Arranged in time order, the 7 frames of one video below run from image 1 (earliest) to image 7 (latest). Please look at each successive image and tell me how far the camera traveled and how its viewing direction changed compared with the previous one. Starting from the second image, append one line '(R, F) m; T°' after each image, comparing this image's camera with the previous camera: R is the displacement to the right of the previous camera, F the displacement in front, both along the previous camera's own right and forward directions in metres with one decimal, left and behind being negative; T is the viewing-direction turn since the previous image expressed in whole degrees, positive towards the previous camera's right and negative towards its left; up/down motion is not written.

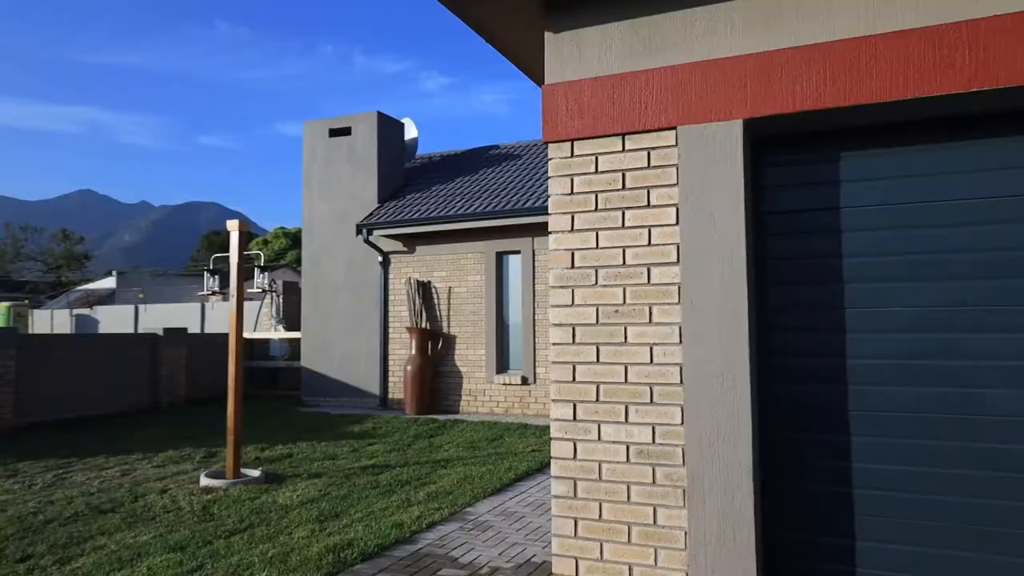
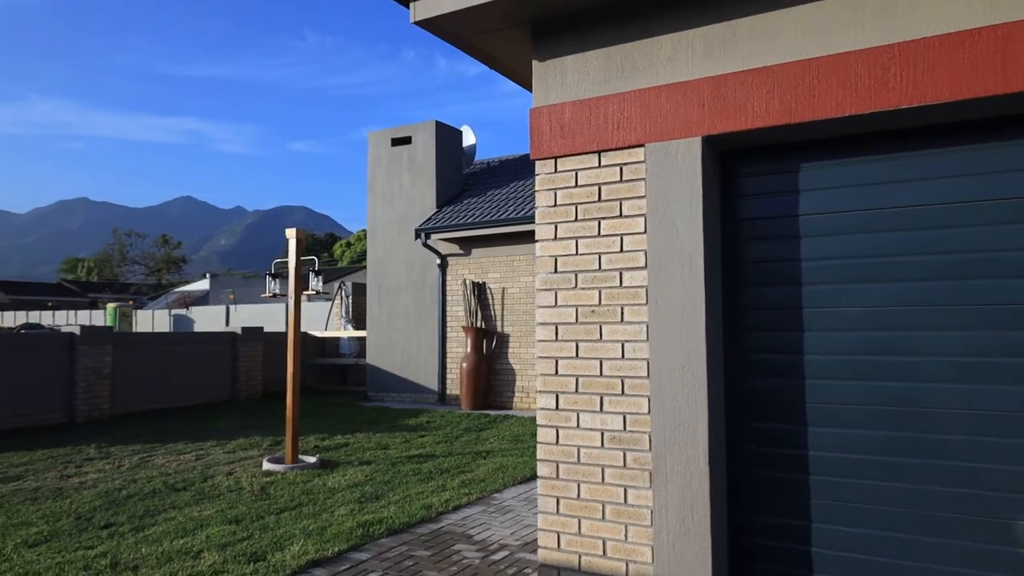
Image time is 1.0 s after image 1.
(+0.6, -0.5) m; -6°
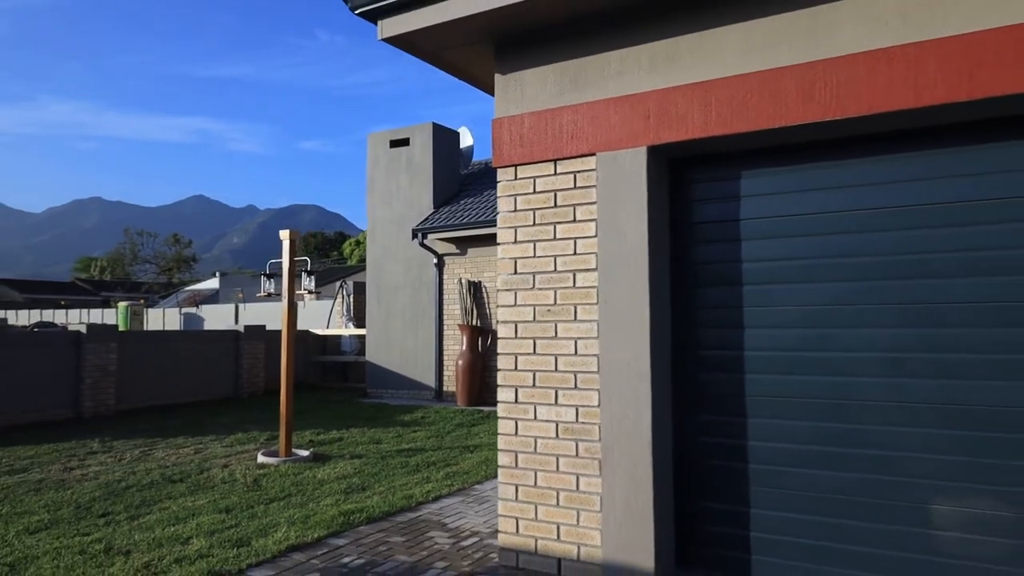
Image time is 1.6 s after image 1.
(+0.3, -0.3) m; -1°
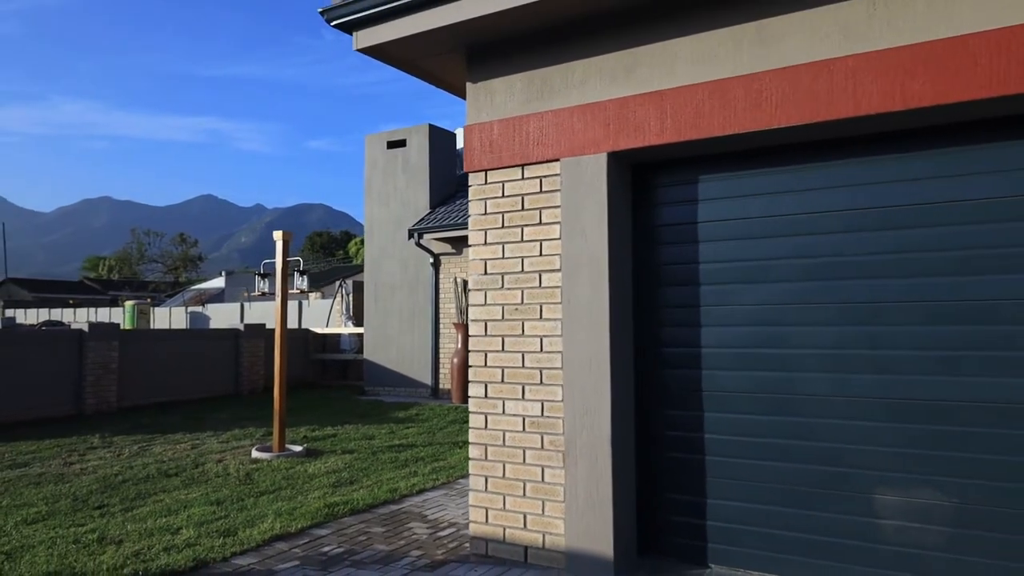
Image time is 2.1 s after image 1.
(+0.3, -0.2) m; -1°
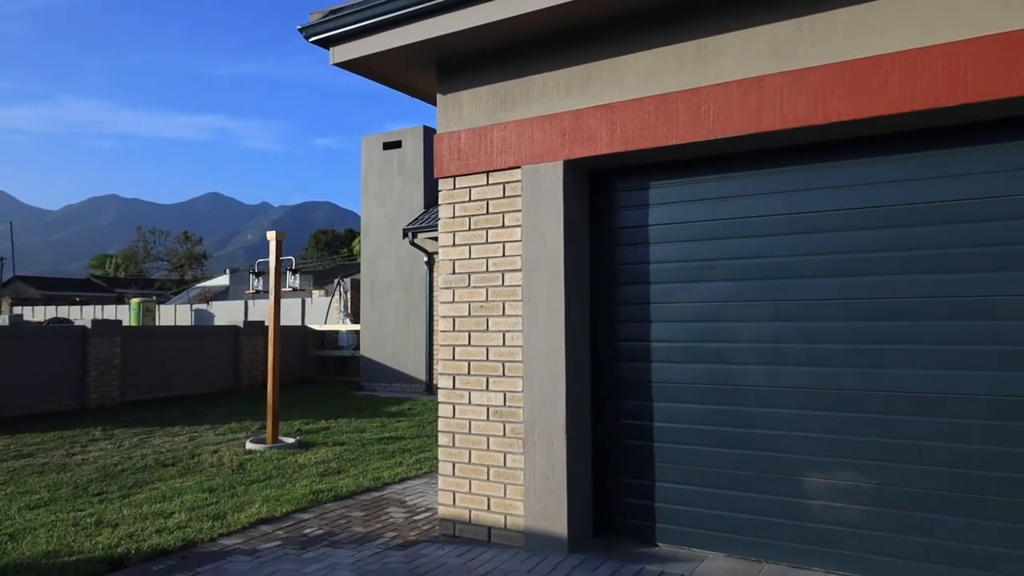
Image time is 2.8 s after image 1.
(+0.3, -0.4) m; 0°
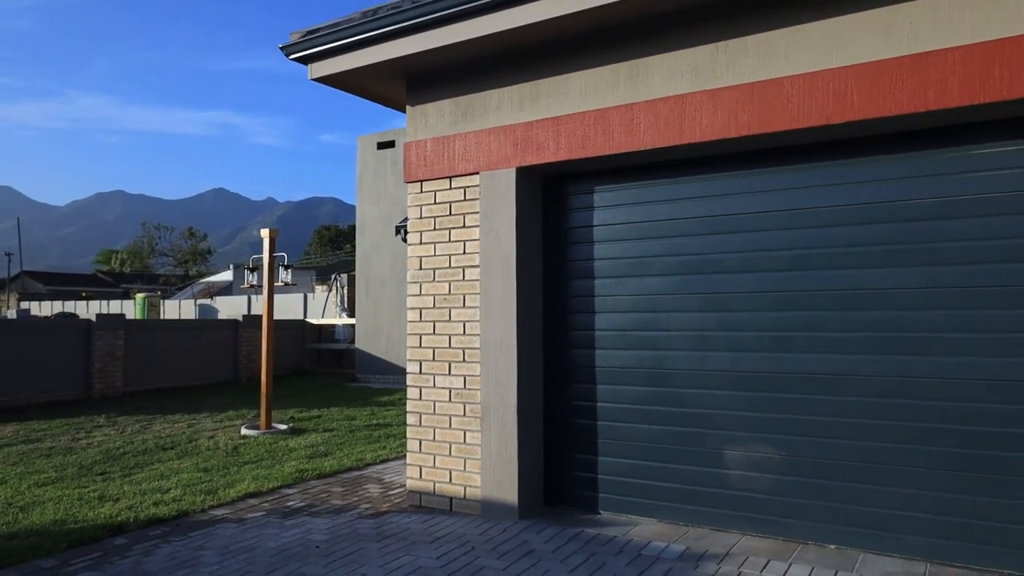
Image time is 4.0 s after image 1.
(+0.4, -0.6) m; 0°
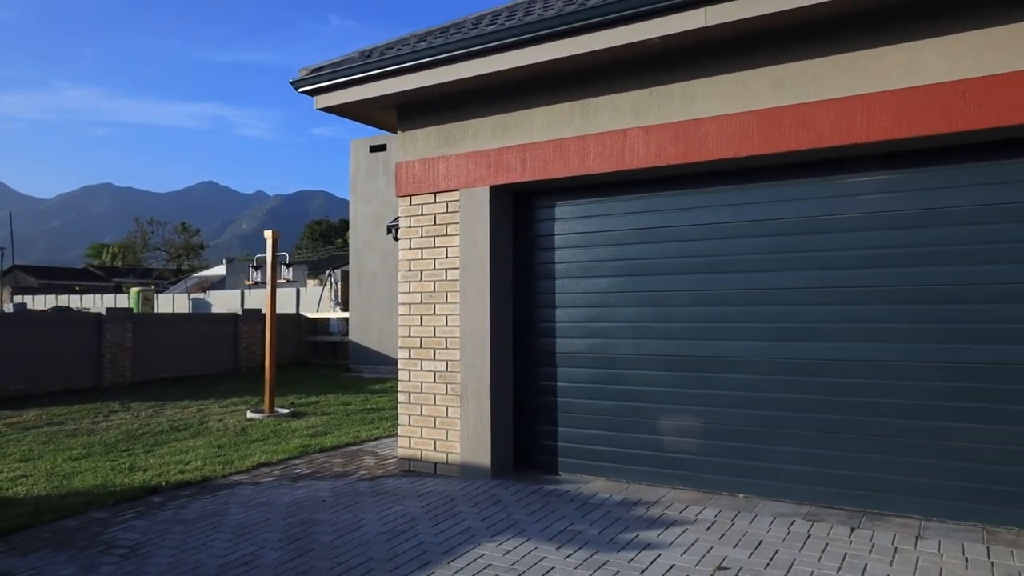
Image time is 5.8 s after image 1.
(+0.2, -1.1) m; +1°
